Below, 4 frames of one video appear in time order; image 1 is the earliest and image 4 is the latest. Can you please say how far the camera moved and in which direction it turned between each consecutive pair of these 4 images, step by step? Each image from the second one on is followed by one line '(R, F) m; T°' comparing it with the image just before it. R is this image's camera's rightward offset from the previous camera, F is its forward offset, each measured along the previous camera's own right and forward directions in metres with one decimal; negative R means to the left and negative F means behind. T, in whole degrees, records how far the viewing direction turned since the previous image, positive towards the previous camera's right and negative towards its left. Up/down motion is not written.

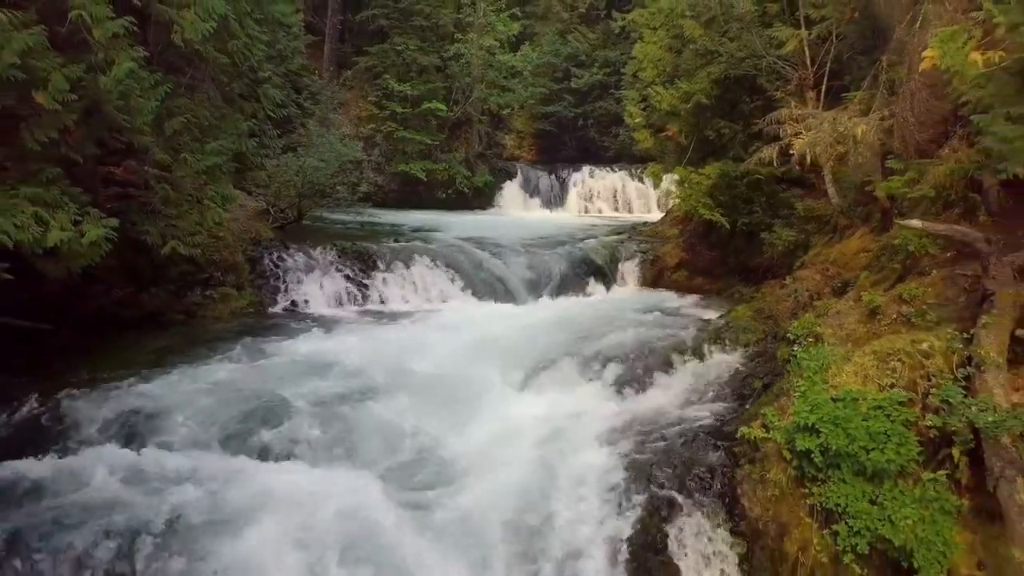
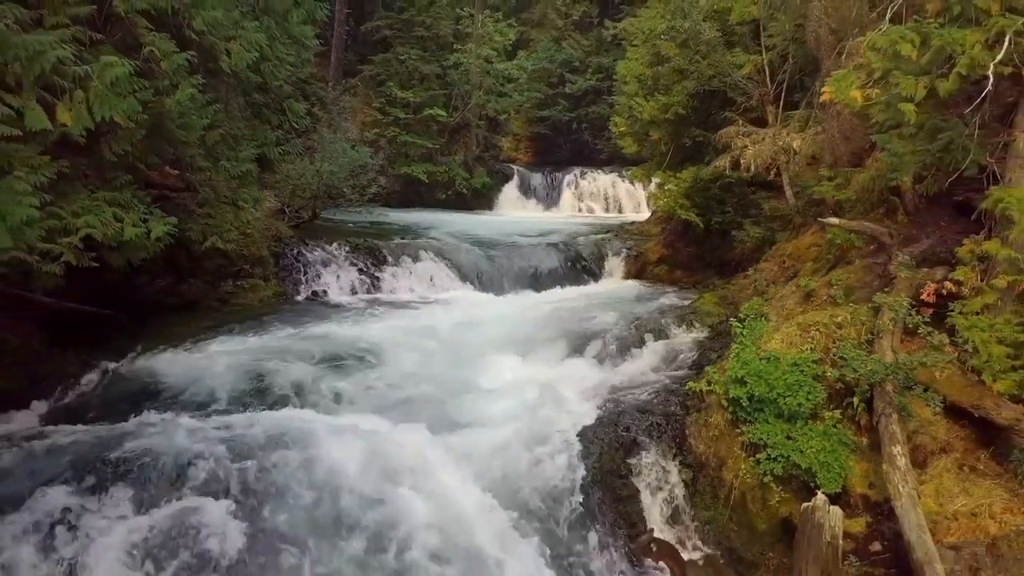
(0.0, -1.1) m; 0°
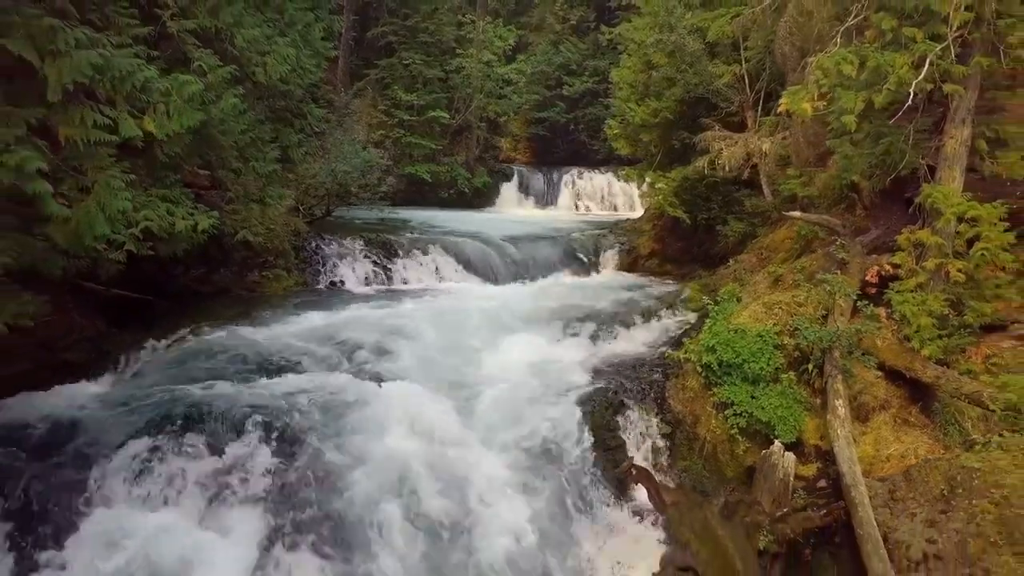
(-0.1, -0.9) m; 0°
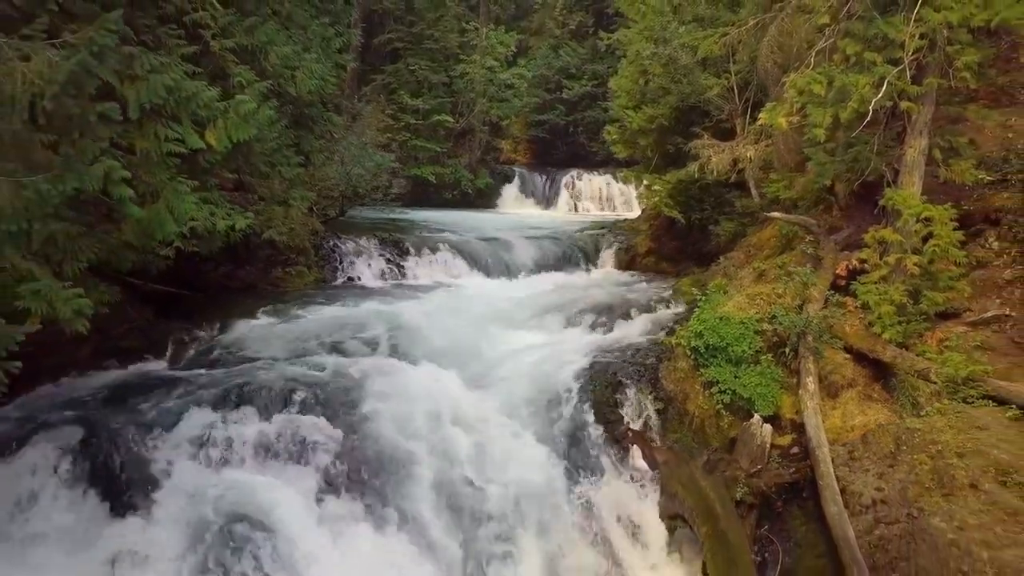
(-0.1, -0.8) m; 0°
